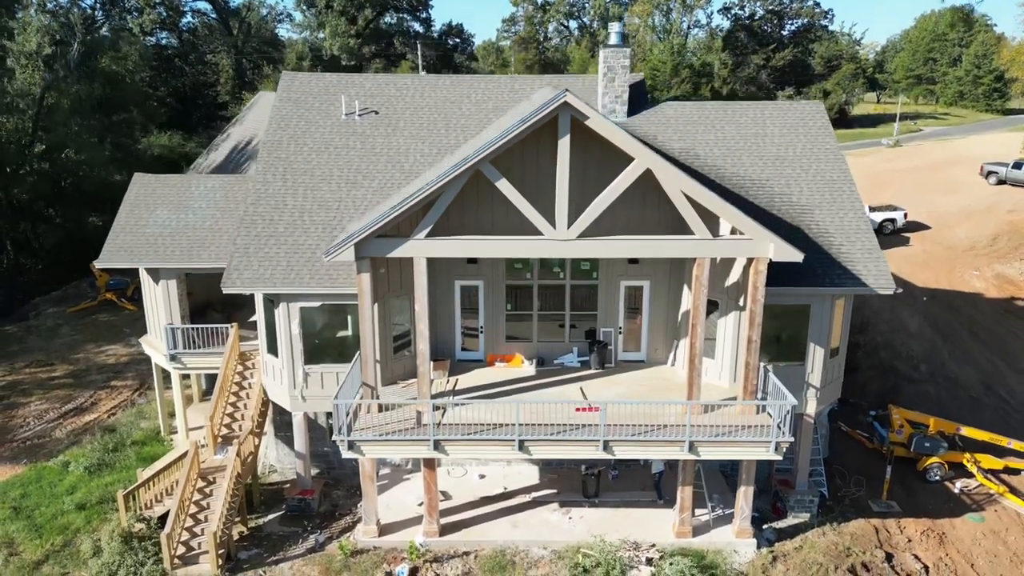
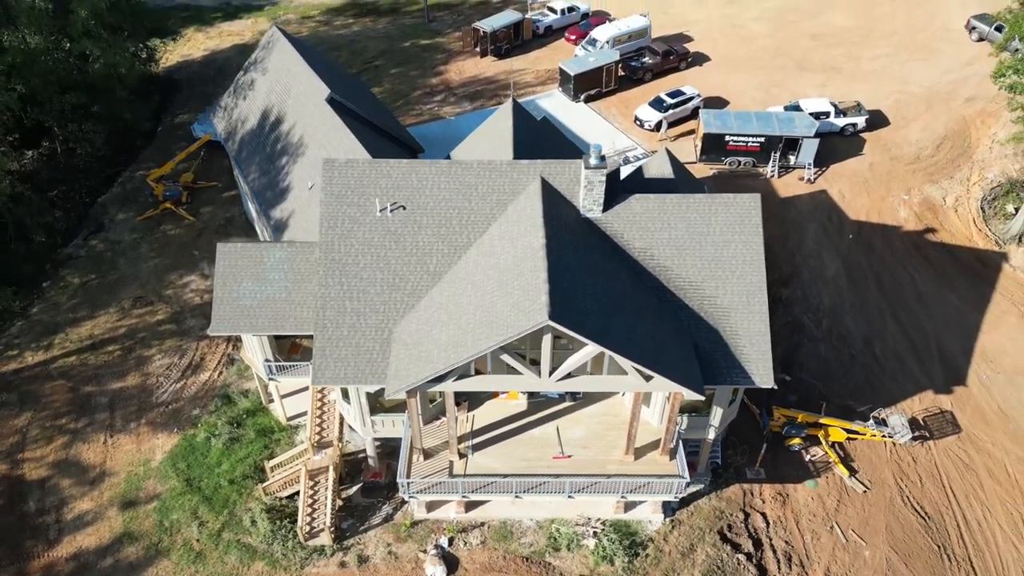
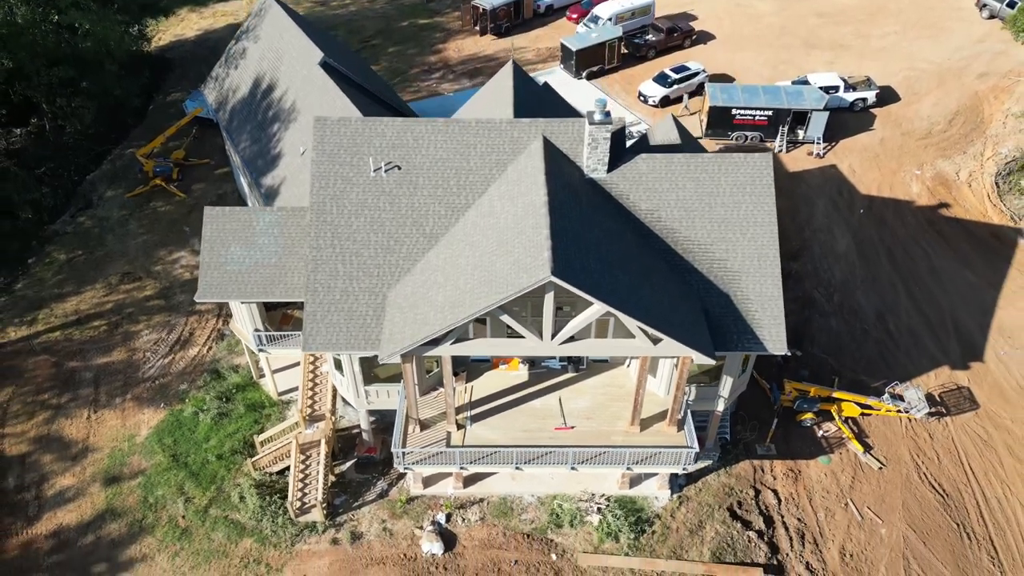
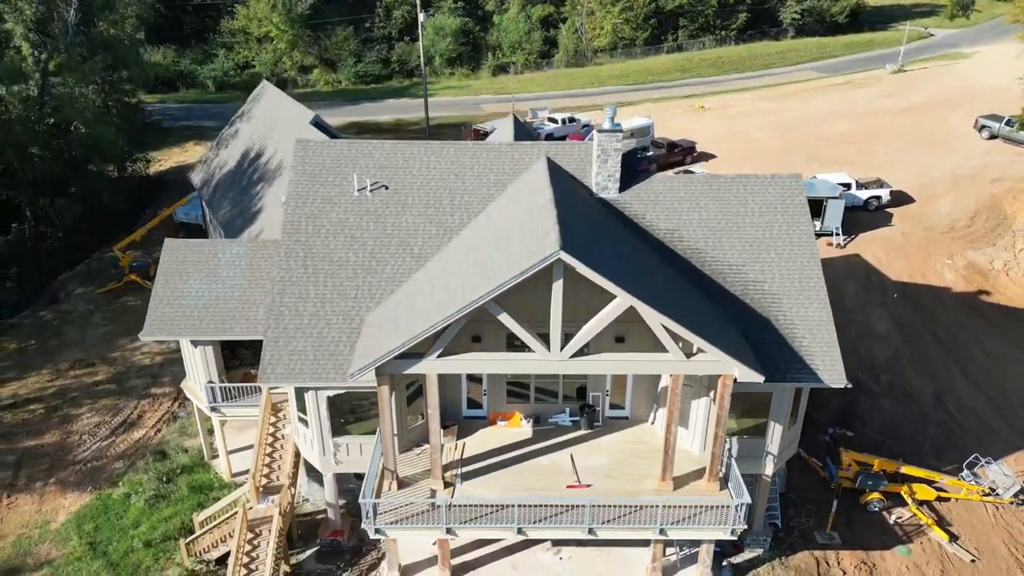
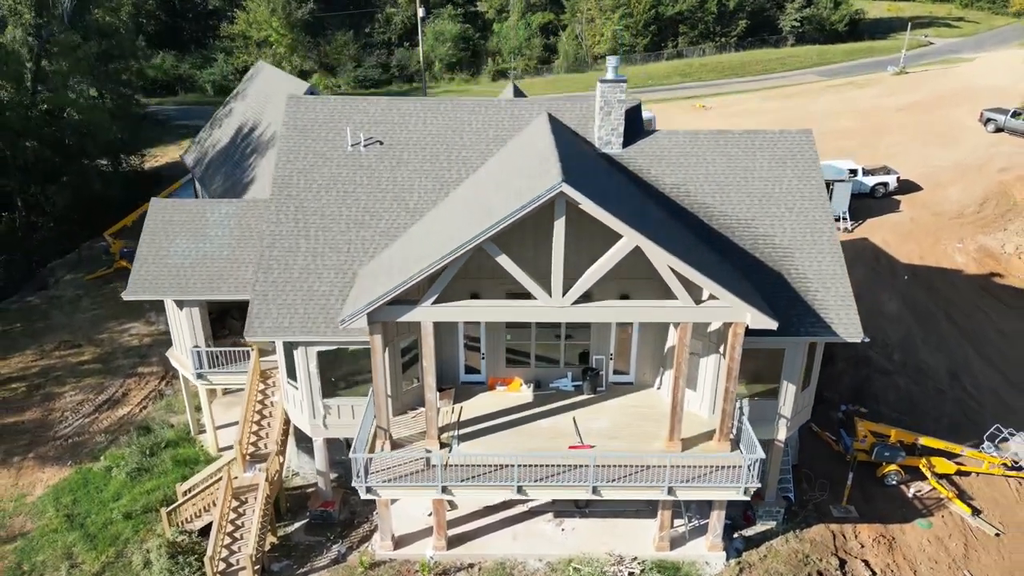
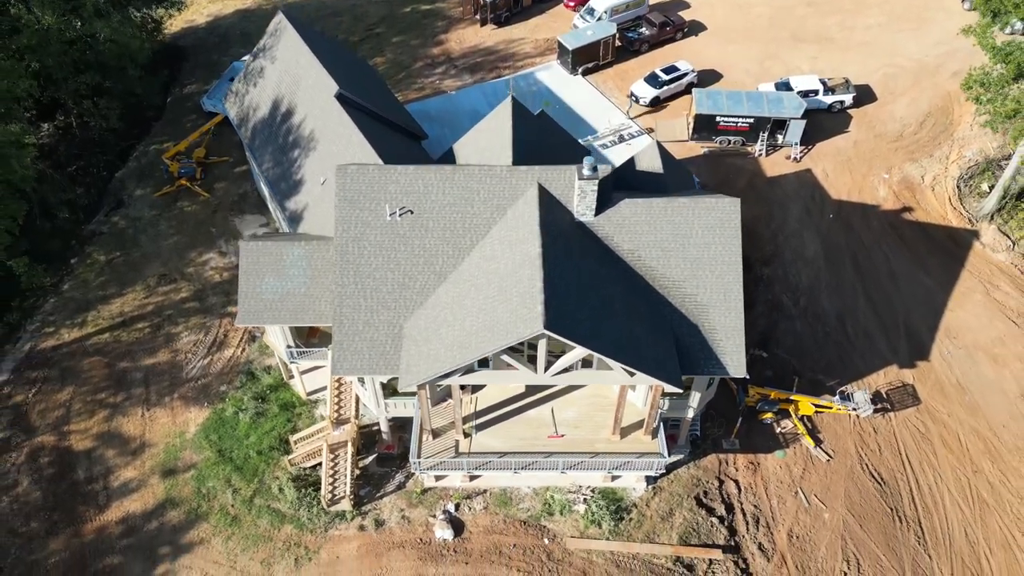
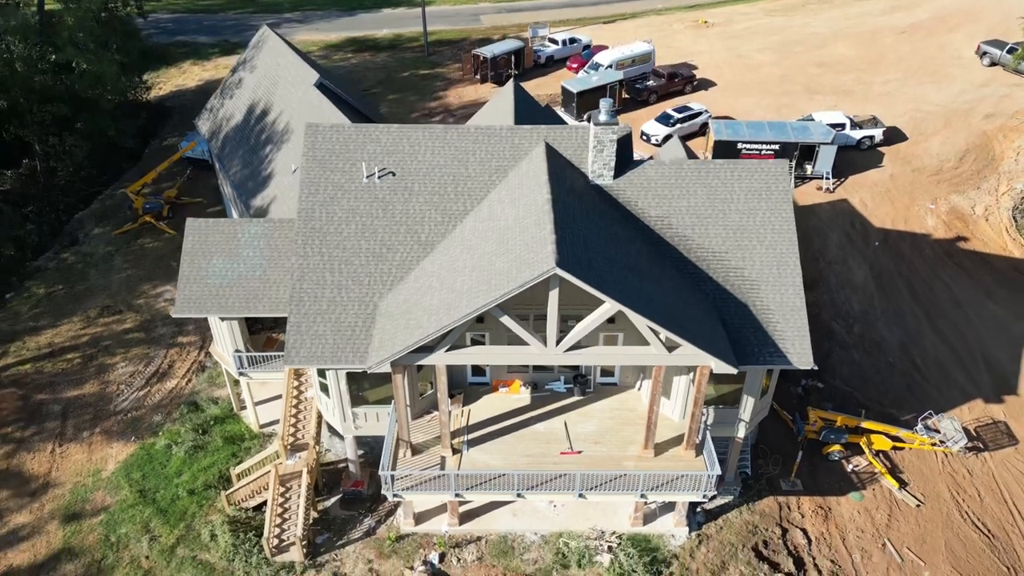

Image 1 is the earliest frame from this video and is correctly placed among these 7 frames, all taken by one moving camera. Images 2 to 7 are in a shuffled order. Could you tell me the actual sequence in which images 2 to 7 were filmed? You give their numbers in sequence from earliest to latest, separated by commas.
5, 4, 7, 3, 2, 6
